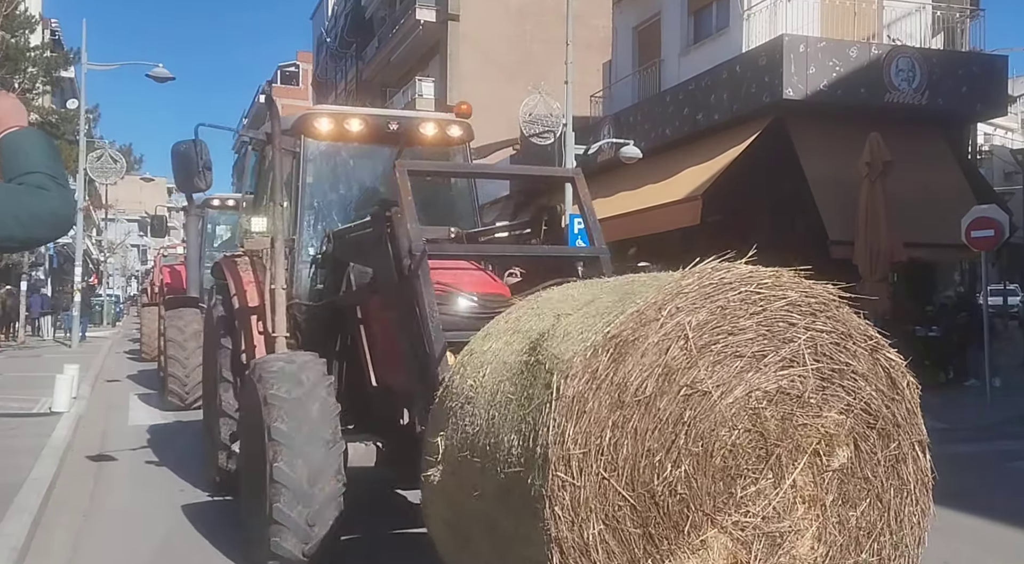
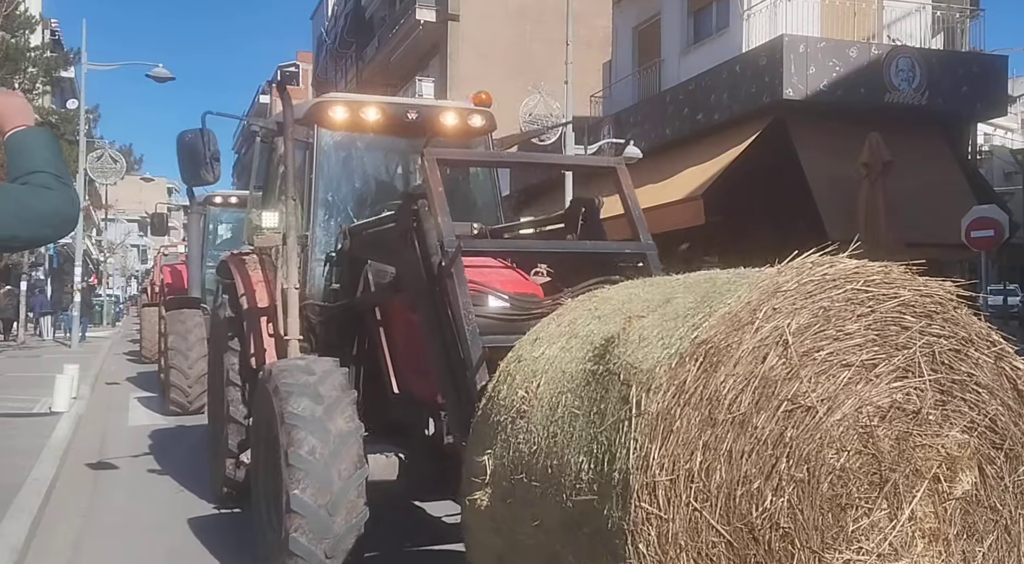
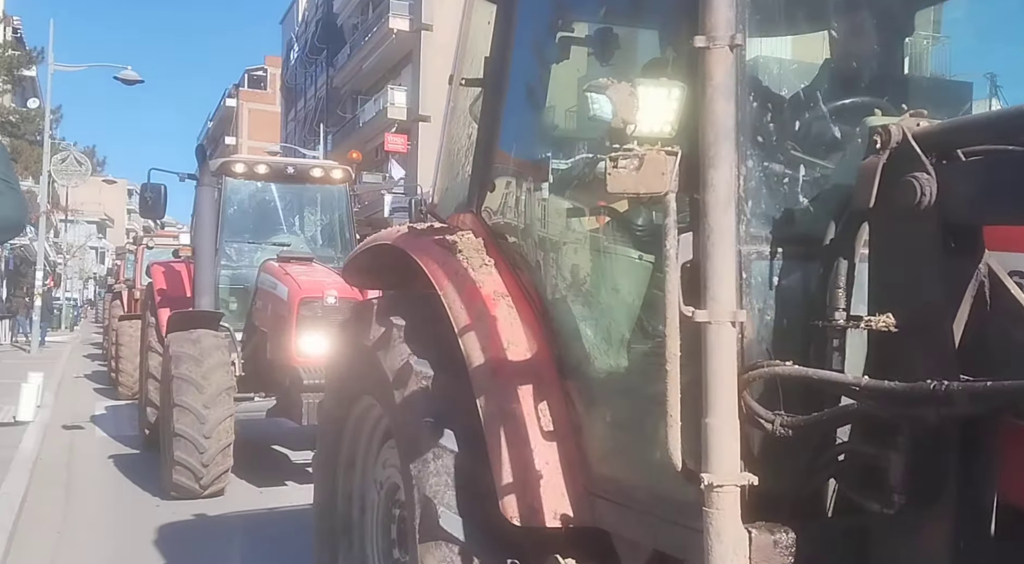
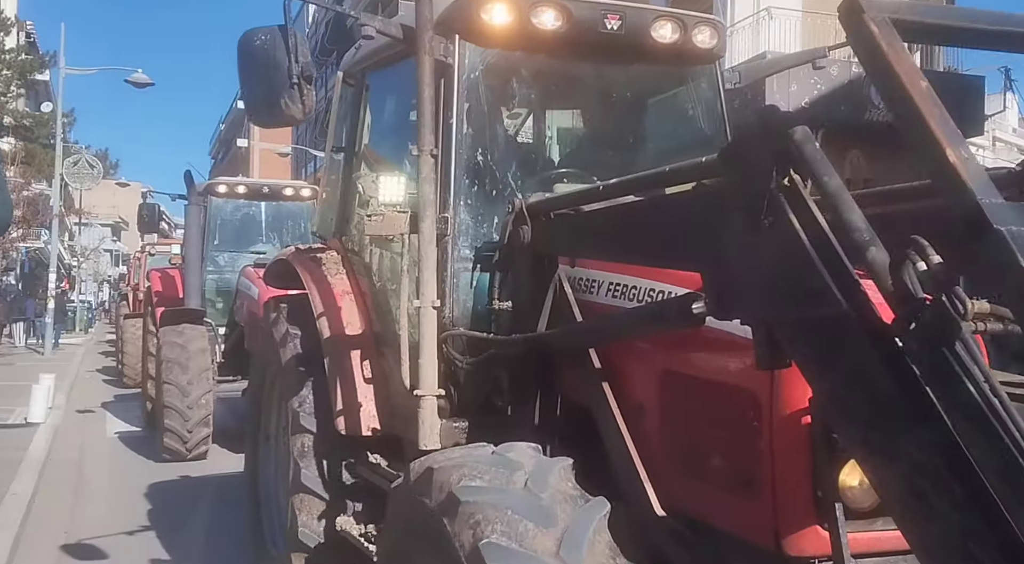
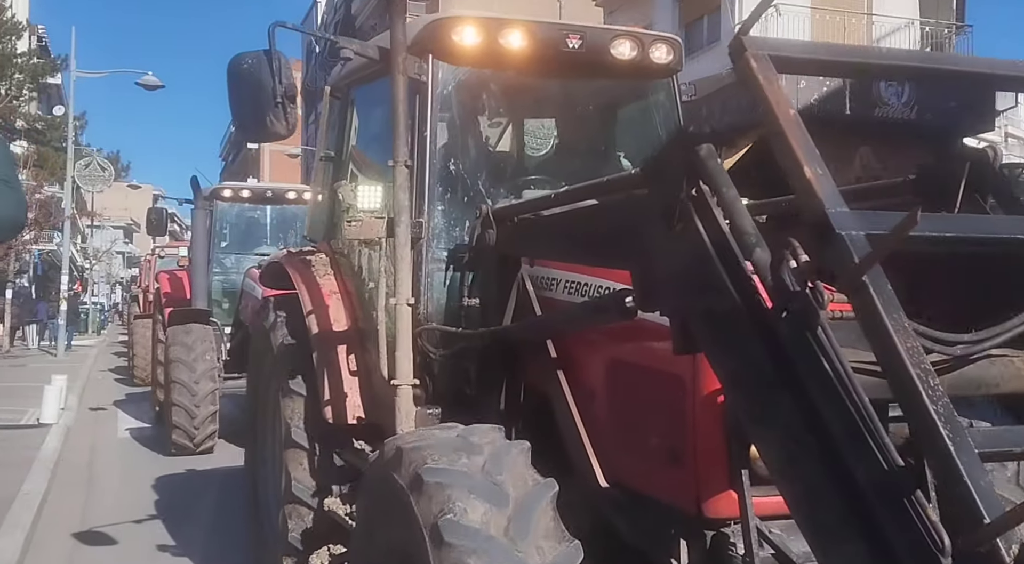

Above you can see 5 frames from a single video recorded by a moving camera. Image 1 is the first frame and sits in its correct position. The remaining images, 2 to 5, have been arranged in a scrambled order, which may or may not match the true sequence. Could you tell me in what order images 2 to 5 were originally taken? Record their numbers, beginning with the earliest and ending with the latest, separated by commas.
2, 5, 4, 3
